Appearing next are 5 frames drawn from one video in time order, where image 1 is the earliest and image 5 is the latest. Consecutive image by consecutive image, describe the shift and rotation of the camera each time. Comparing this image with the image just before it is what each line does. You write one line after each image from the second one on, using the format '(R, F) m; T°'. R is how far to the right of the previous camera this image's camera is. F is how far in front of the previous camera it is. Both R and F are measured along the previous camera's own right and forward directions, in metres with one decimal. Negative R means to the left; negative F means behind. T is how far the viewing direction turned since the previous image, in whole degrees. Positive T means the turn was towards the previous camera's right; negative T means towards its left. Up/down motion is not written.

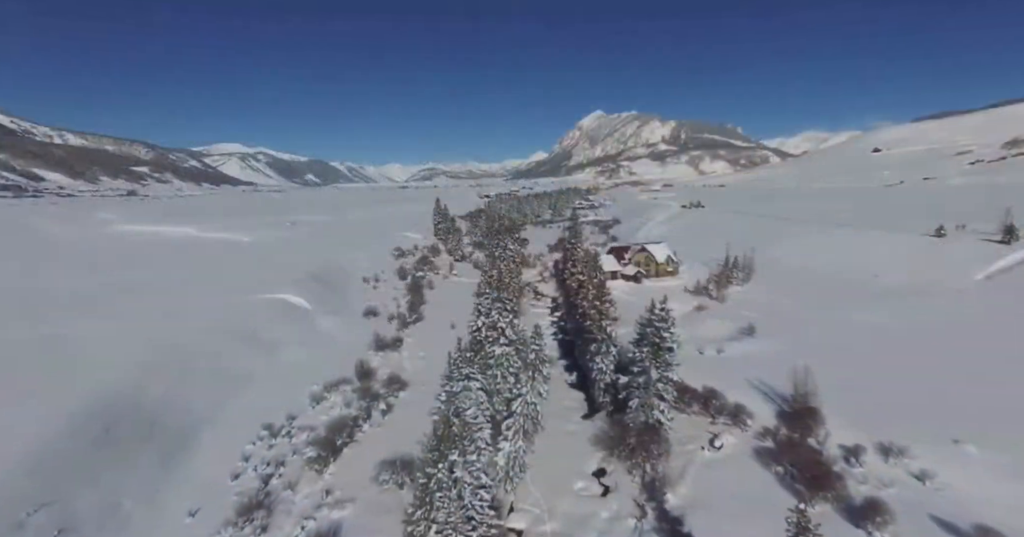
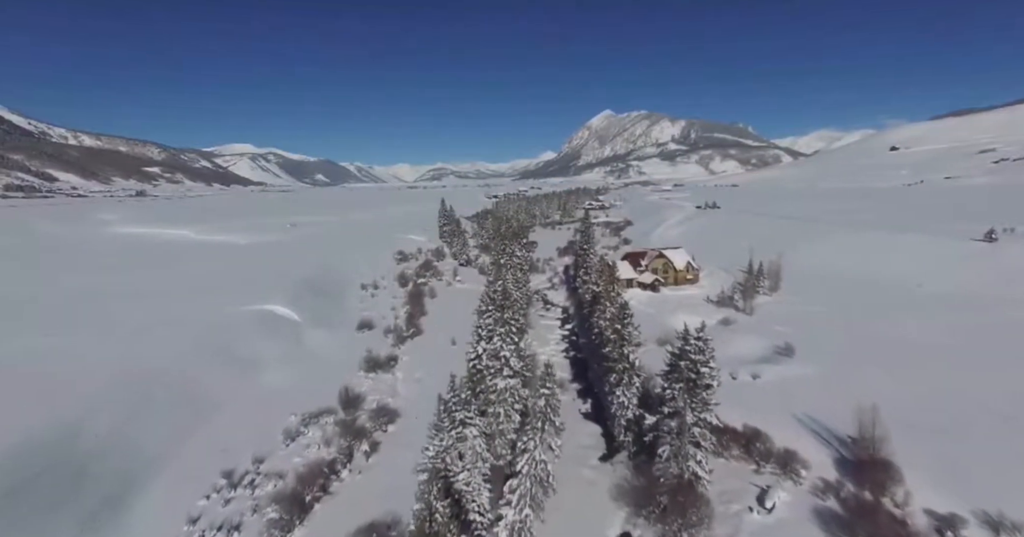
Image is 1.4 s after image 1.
(+0.1, +3.8) m; -1°
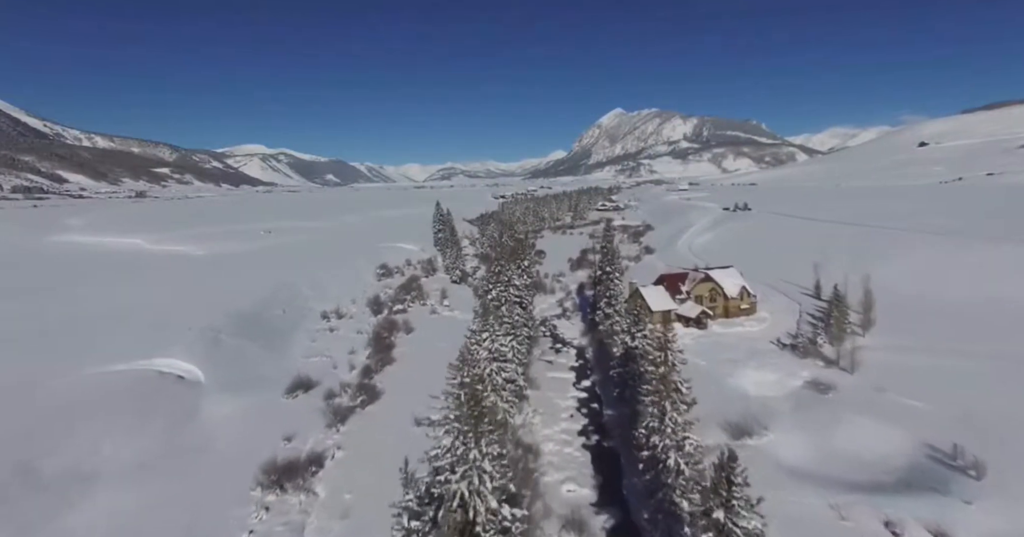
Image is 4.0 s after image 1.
(+0.9, +12.2) m; -1°
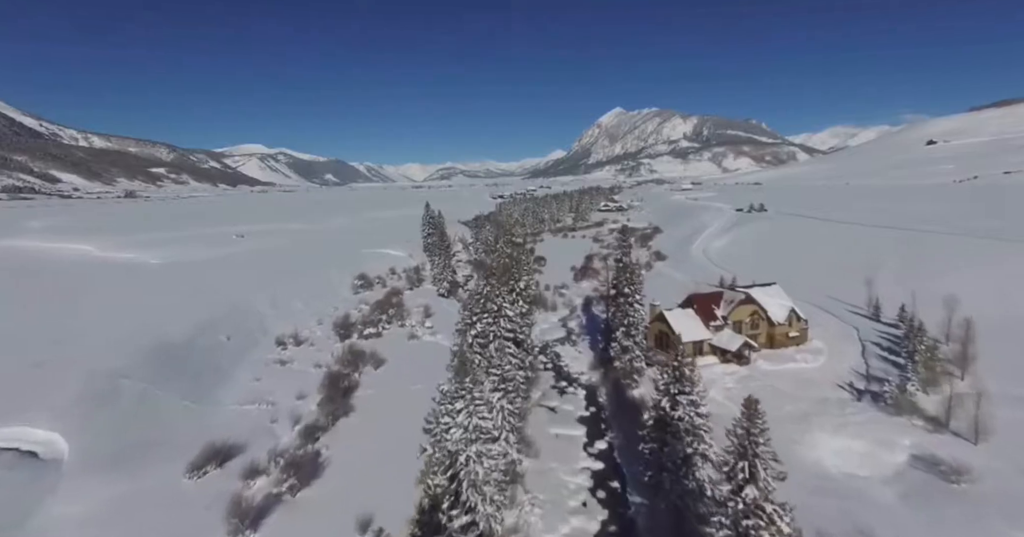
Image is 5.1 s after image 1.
(+0.4, +7.7) m; 0°
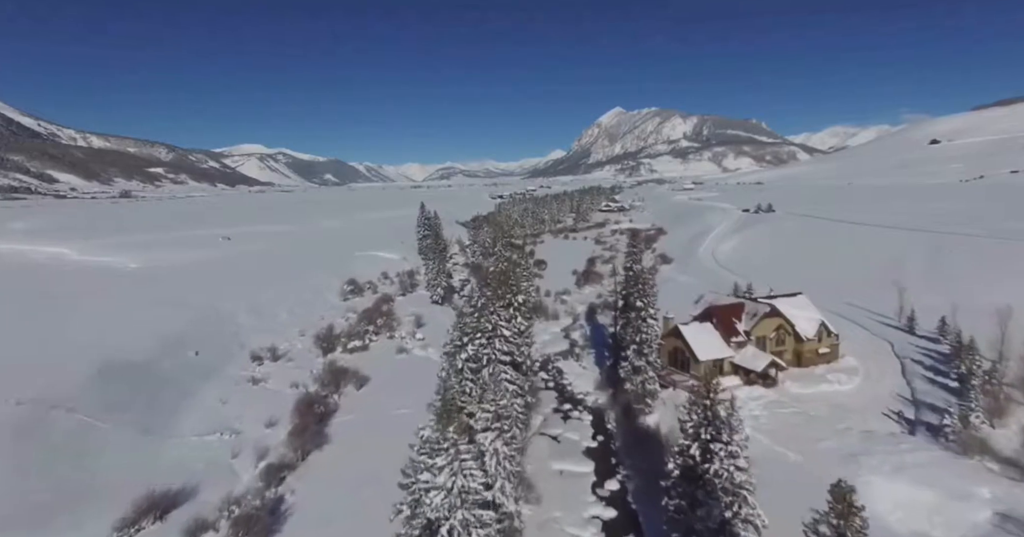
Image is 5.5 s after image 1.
(+0.1, +3.3) m; 0°
